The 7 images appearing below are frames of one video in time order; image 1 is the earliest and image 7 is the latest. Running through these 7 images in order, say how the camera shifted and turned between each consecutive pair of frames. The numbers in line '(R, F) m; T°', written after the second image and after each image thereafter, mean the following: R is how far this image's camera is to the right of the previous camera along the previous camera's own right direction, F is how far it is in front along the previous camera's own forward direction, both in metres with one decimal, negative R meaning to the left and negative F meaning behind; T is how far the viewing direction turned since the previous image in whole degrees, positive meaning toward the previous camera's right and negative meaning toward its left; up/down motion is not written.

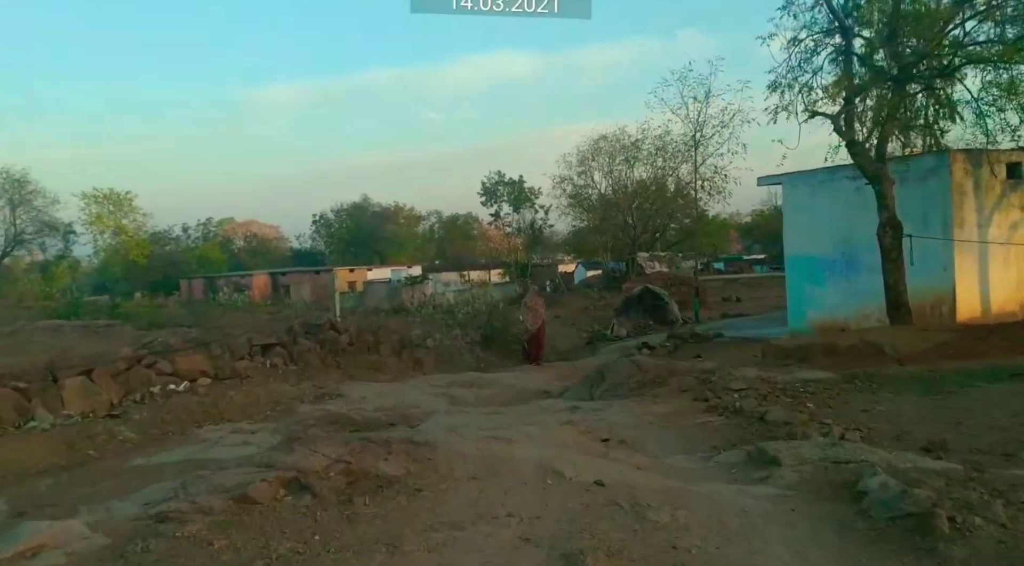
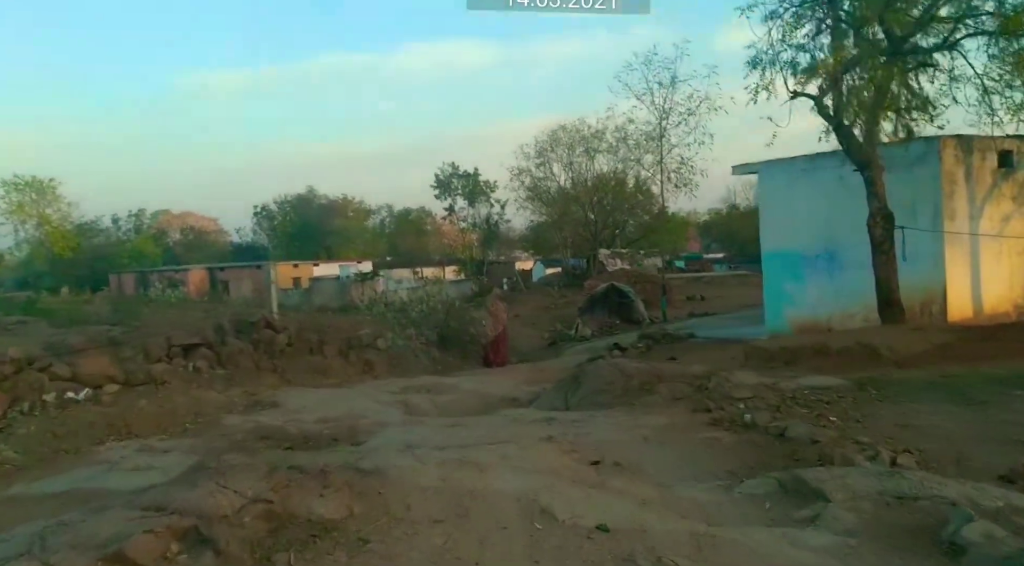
(-0.1, +1.4) m; +3°
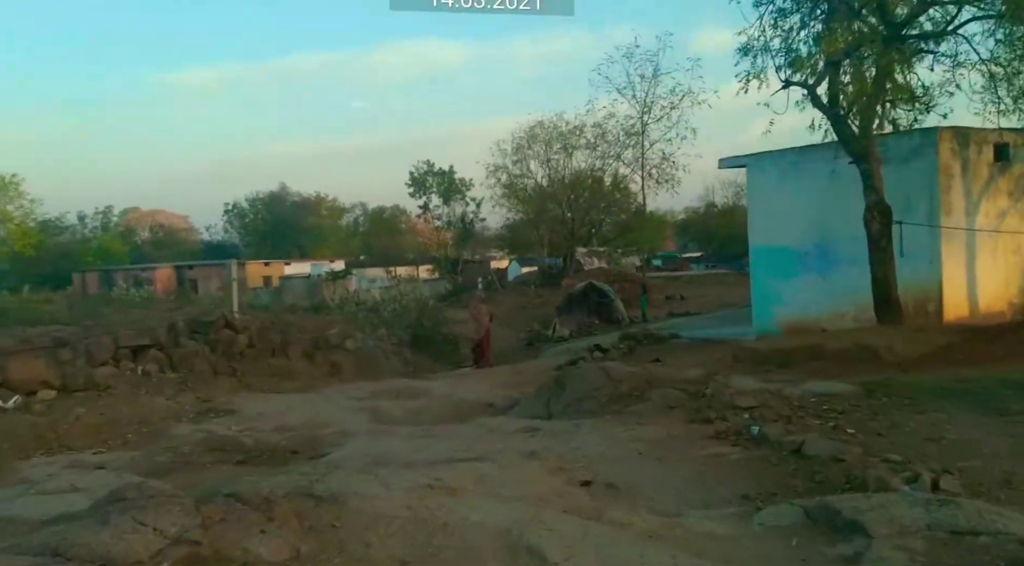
(0.0, +0.8) m; +2°
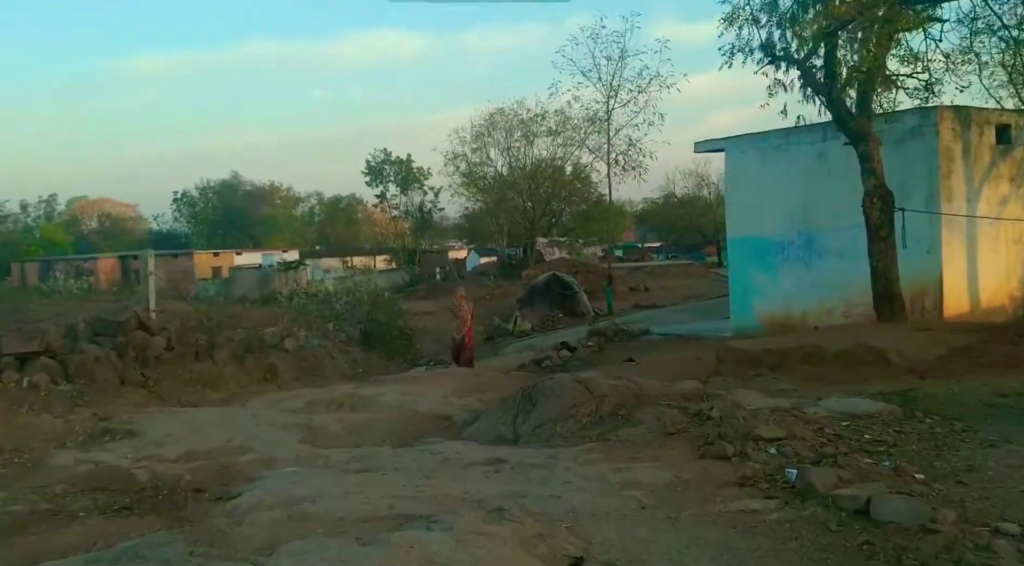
(0.0, +1.6) m; +3°
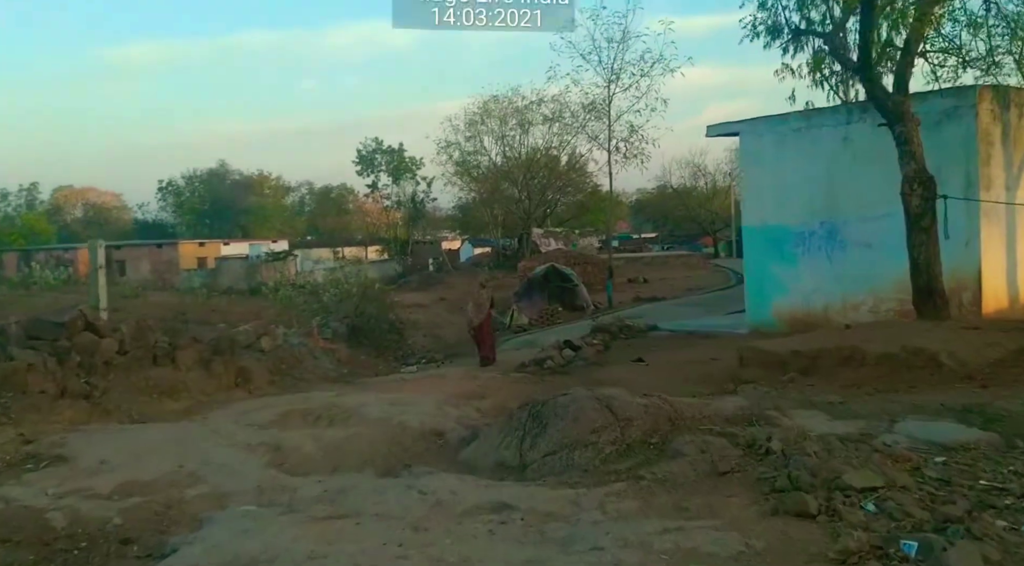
(-0.1, +1.3) m; 0°
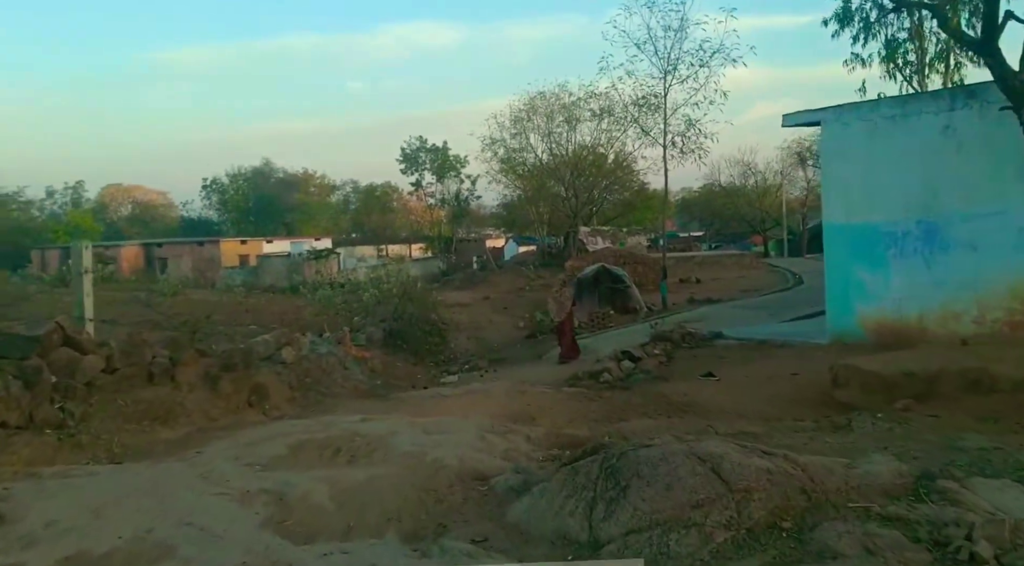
(-0.1, +1.5) m; -3°
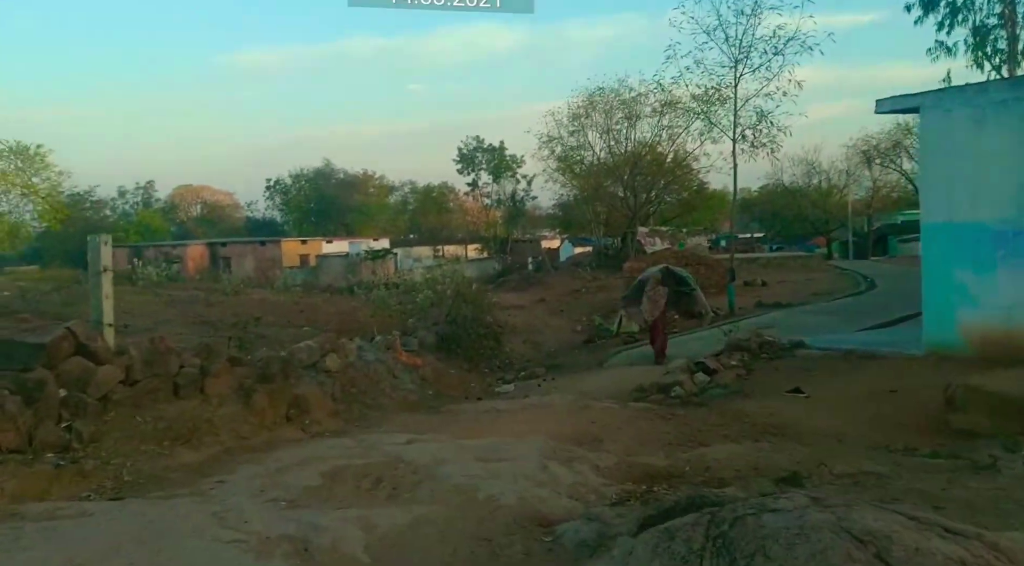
(-0.1, +1.1) m; -4°
